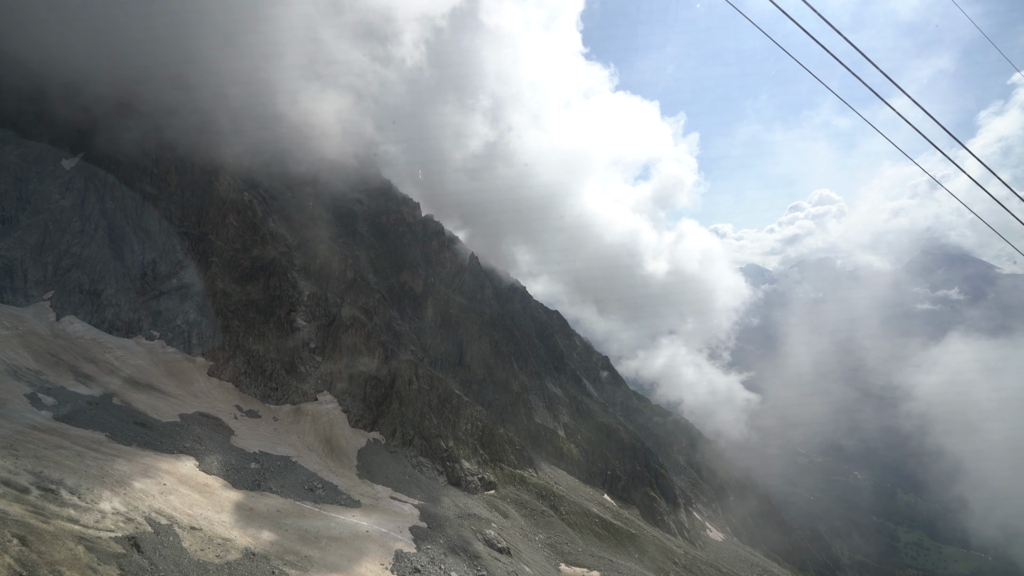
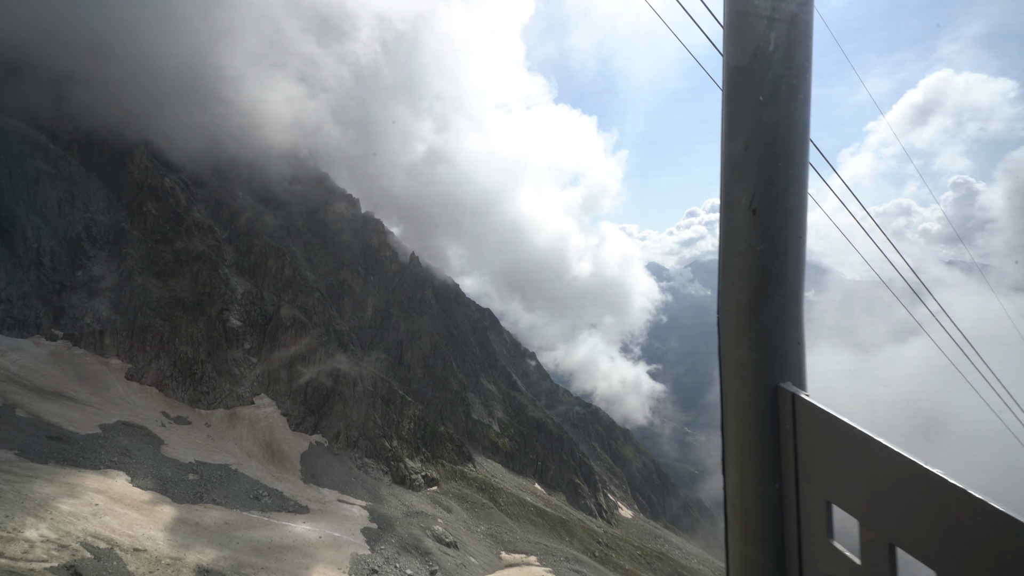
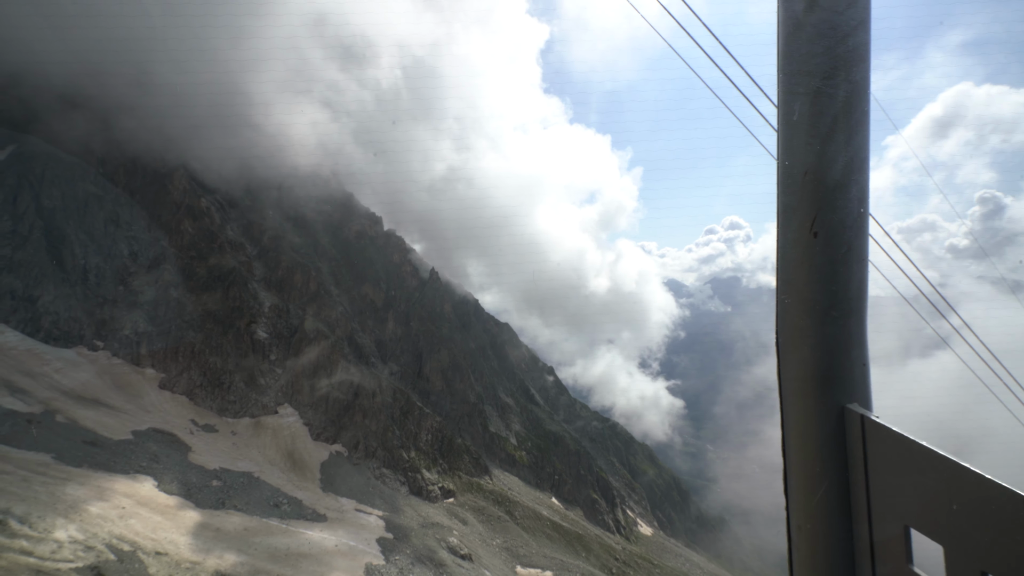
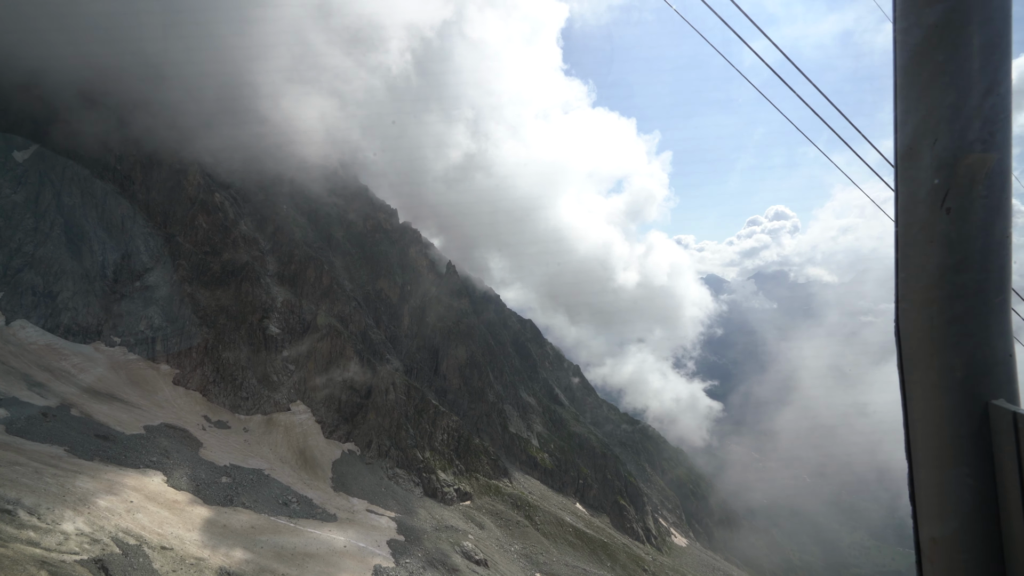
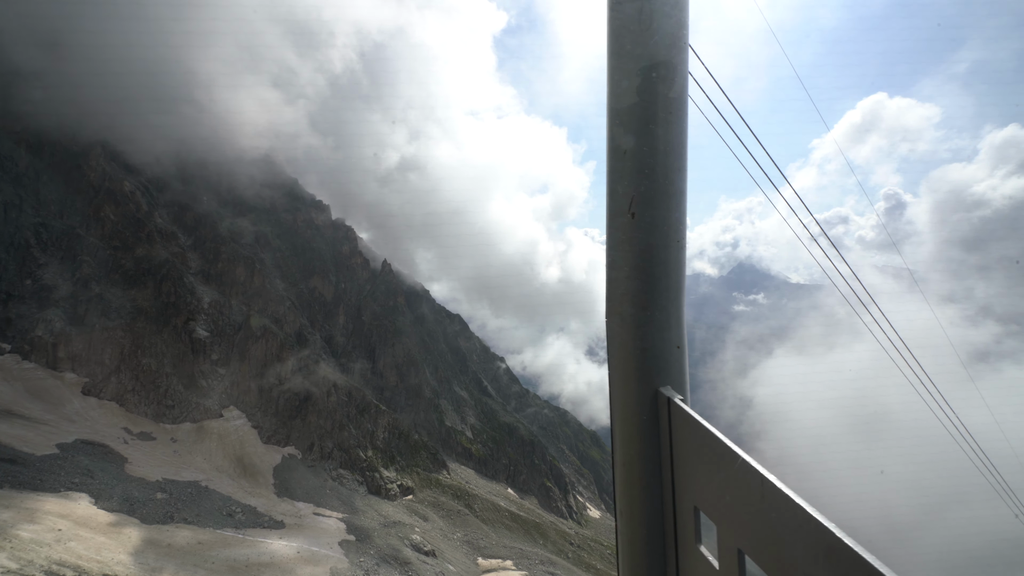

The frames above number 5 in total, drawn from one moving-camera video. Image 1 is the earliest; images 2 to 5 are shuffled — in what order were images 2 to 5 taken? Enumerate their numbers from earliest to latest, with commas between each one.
4, 3, 2, 5
